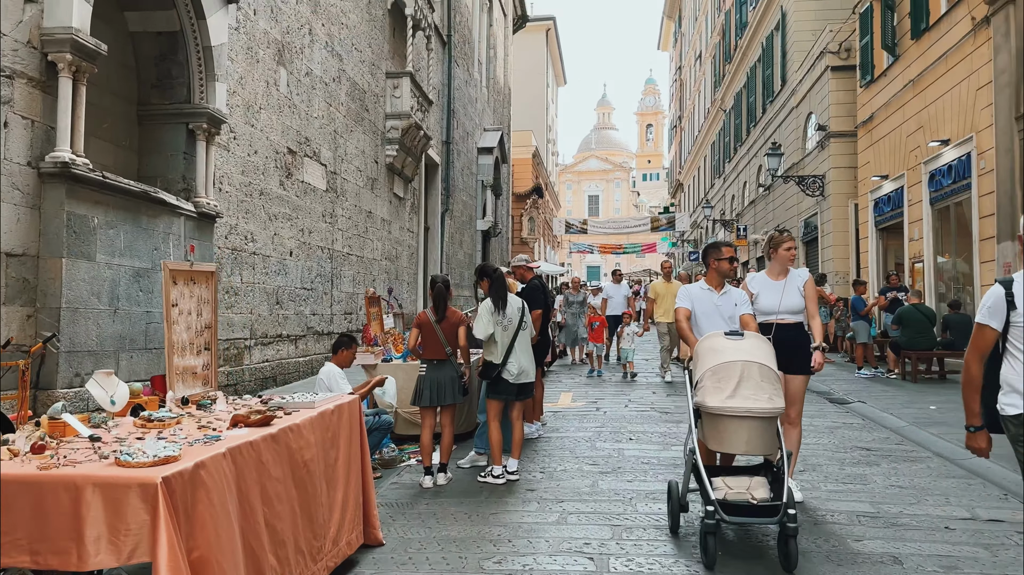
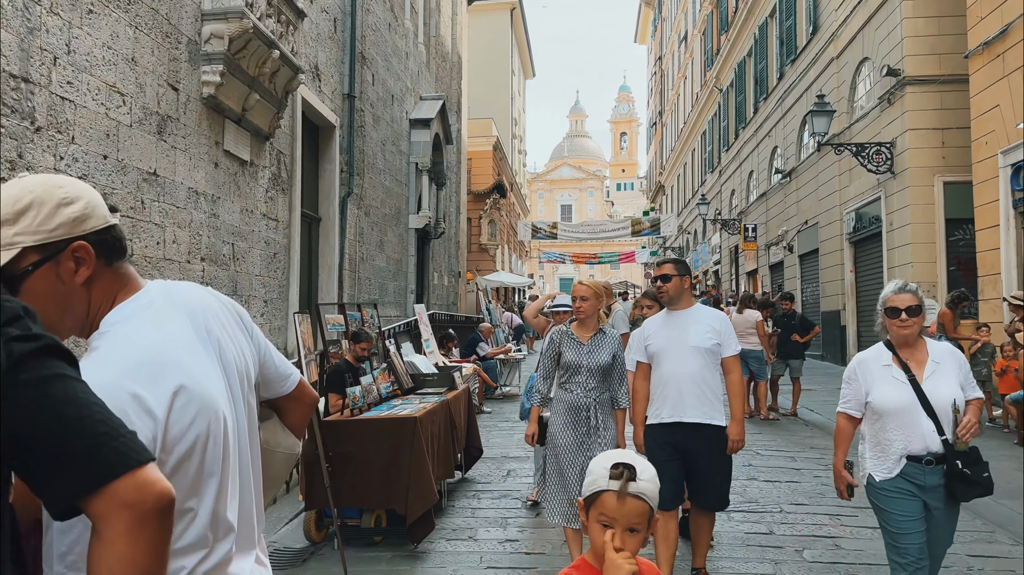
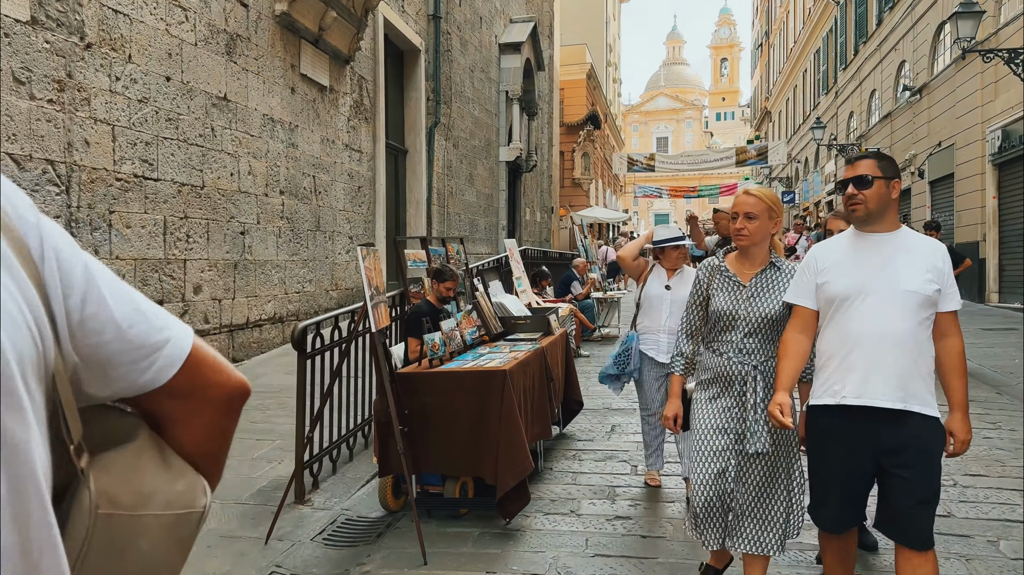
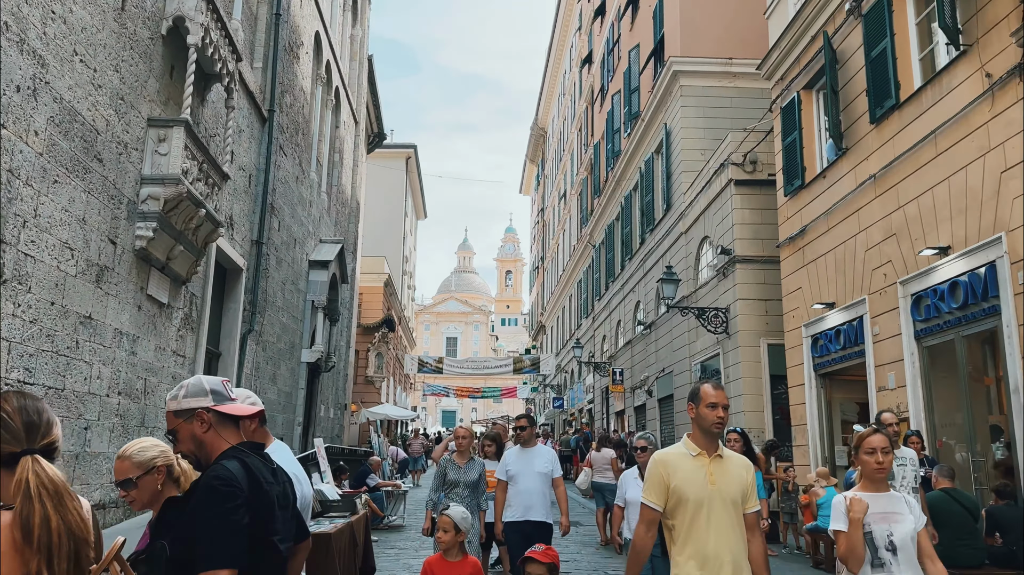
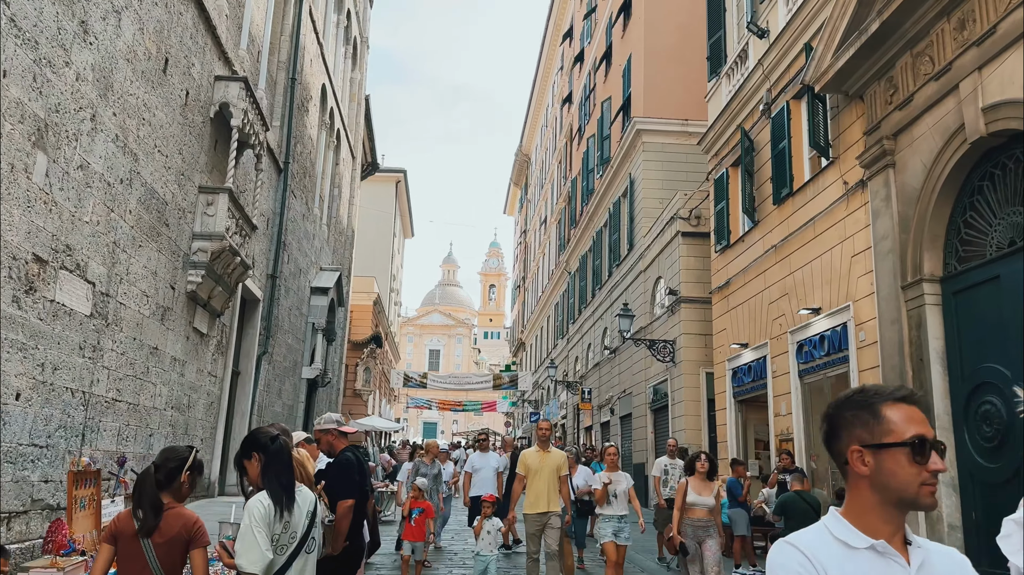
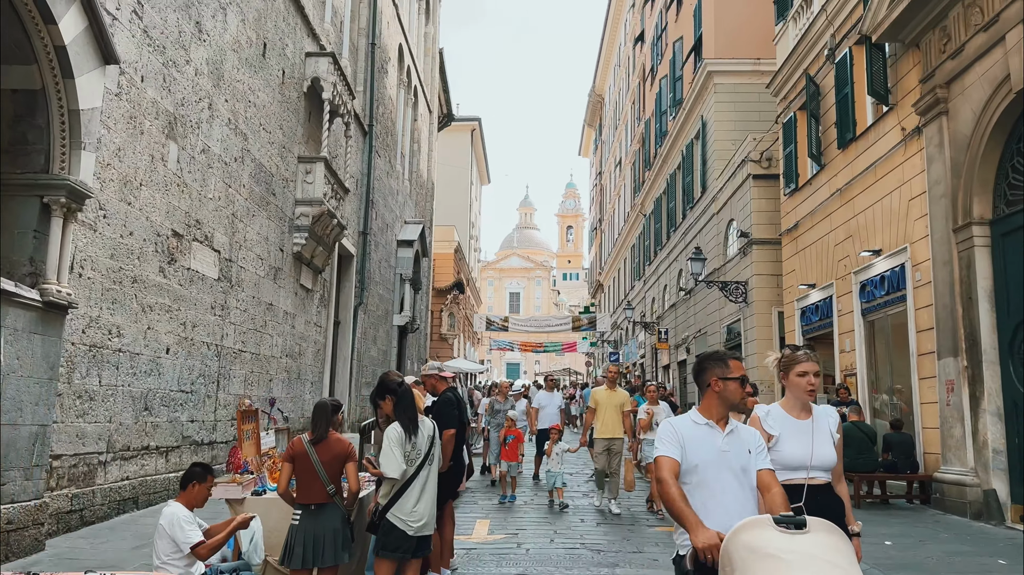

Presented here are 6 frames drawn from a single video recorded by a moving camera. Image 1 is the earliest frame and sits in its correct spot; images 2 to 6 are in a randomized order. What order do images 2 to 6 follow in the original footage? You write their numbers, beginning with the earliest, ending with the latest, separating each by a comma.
6, 5, 4, 2, 3
